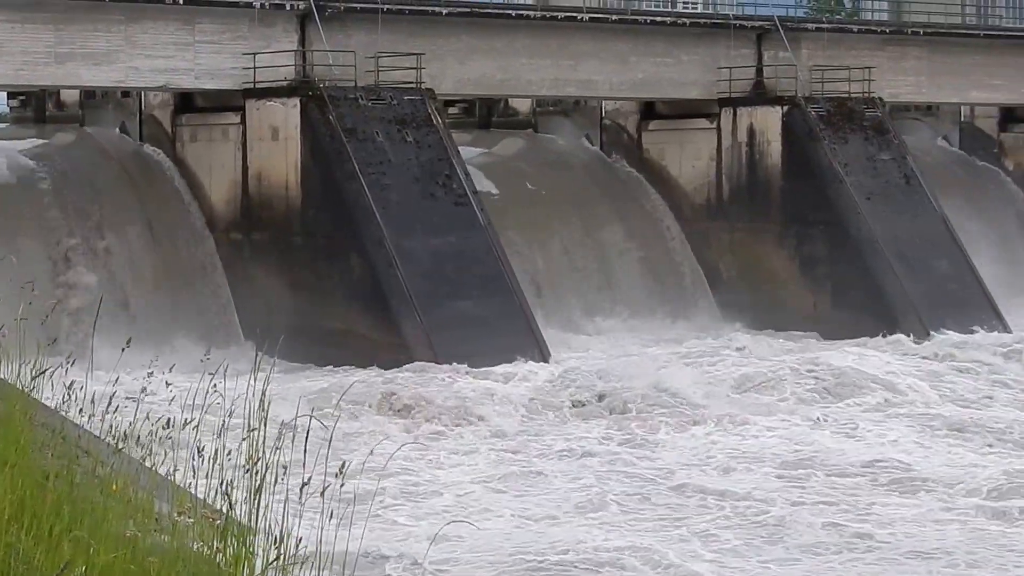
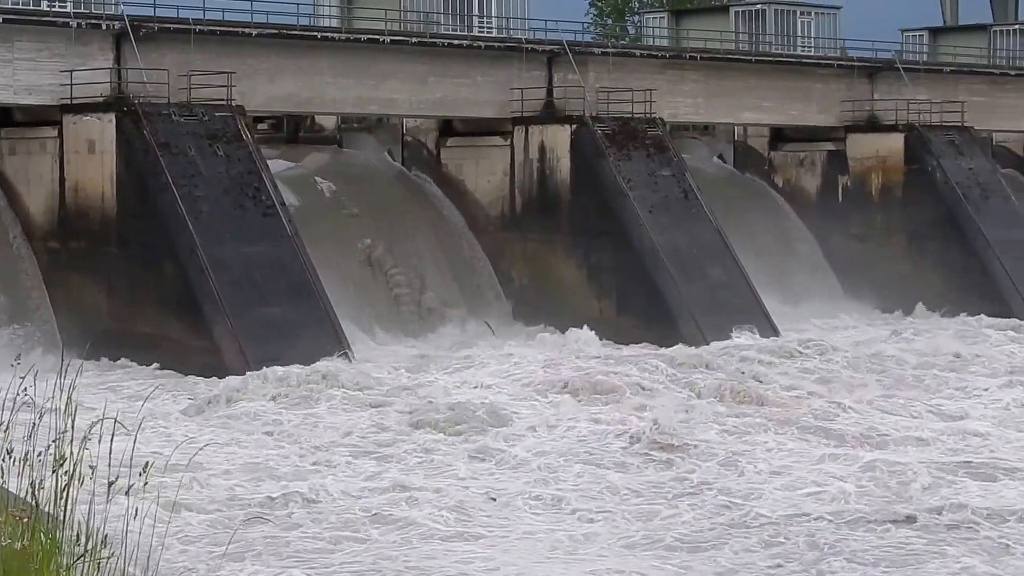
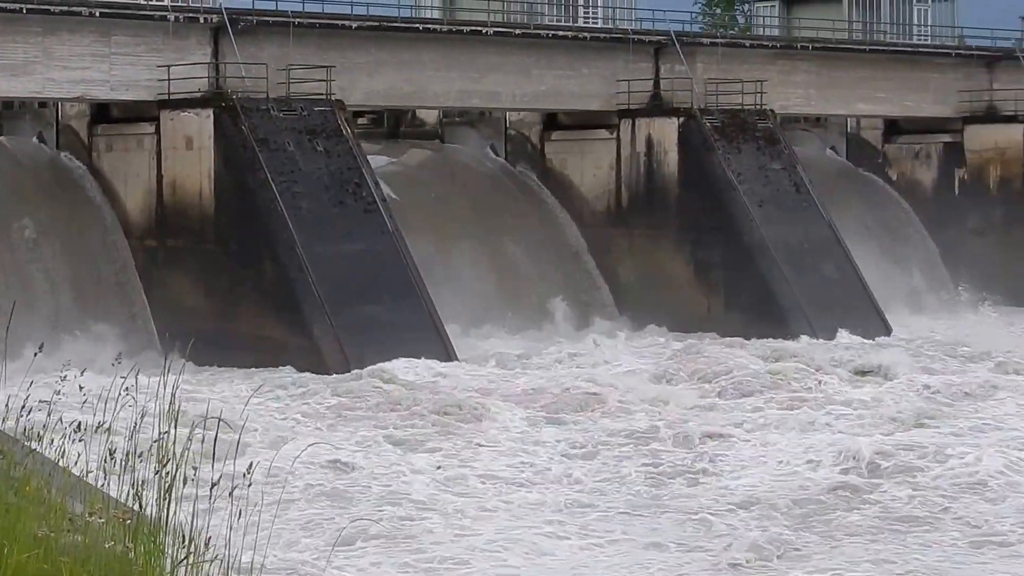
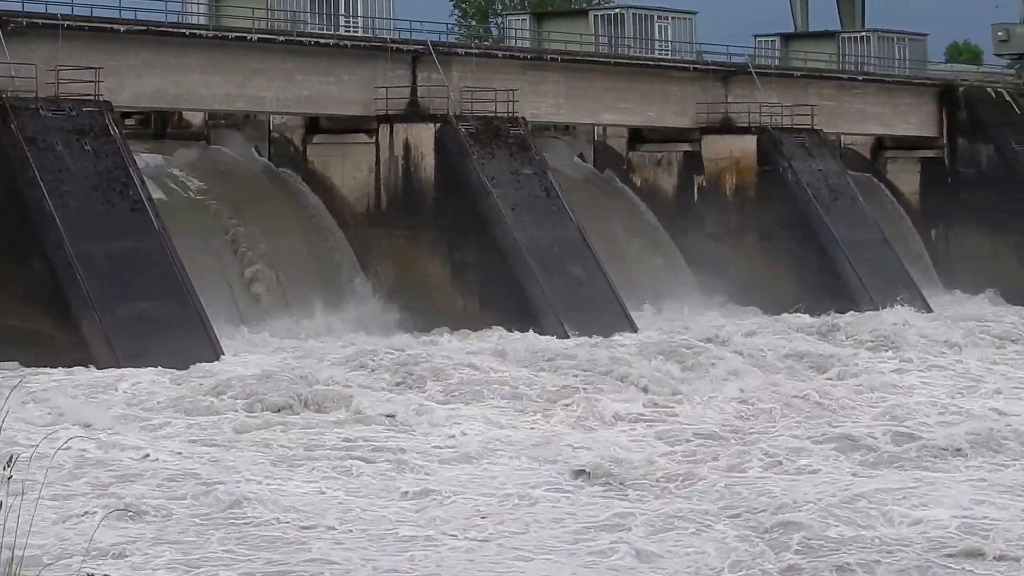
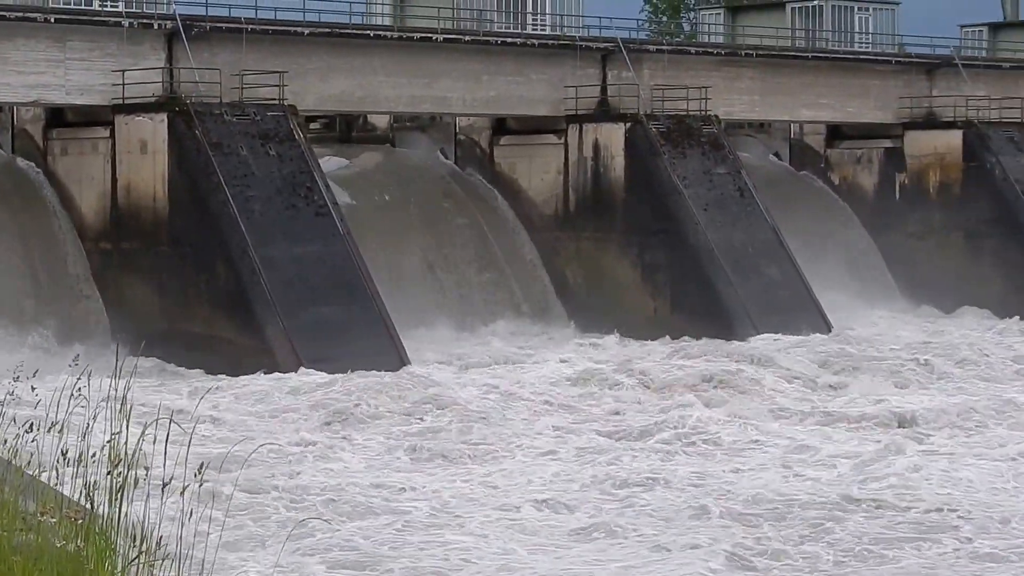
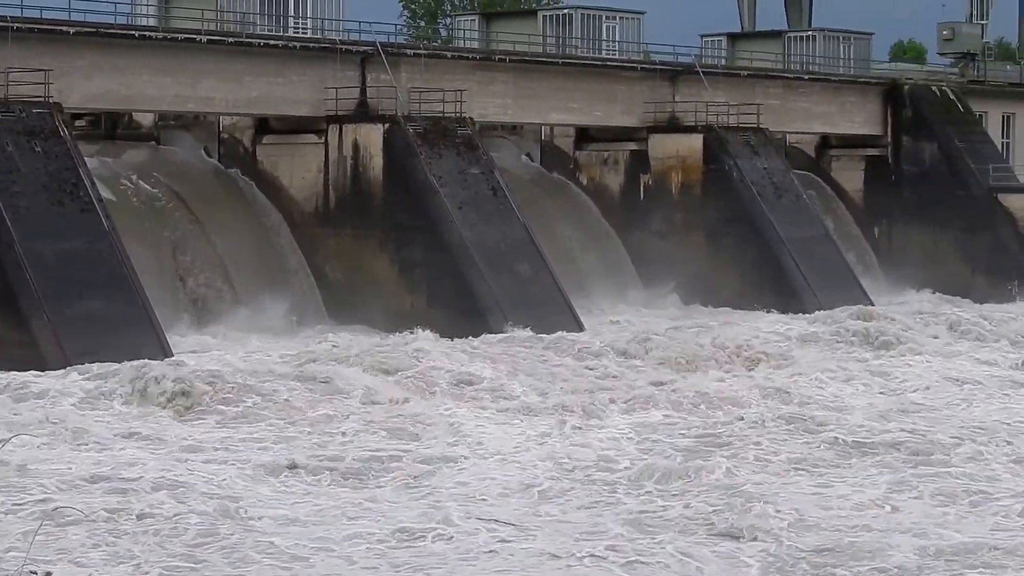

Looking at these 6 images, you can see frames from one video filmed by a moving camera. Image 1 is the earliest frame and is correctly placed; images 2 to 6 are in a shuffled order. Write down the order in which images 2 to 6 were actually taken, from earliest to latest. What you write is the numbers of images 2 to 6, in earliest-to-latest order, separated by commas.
3, 5, 2, 4, 6
